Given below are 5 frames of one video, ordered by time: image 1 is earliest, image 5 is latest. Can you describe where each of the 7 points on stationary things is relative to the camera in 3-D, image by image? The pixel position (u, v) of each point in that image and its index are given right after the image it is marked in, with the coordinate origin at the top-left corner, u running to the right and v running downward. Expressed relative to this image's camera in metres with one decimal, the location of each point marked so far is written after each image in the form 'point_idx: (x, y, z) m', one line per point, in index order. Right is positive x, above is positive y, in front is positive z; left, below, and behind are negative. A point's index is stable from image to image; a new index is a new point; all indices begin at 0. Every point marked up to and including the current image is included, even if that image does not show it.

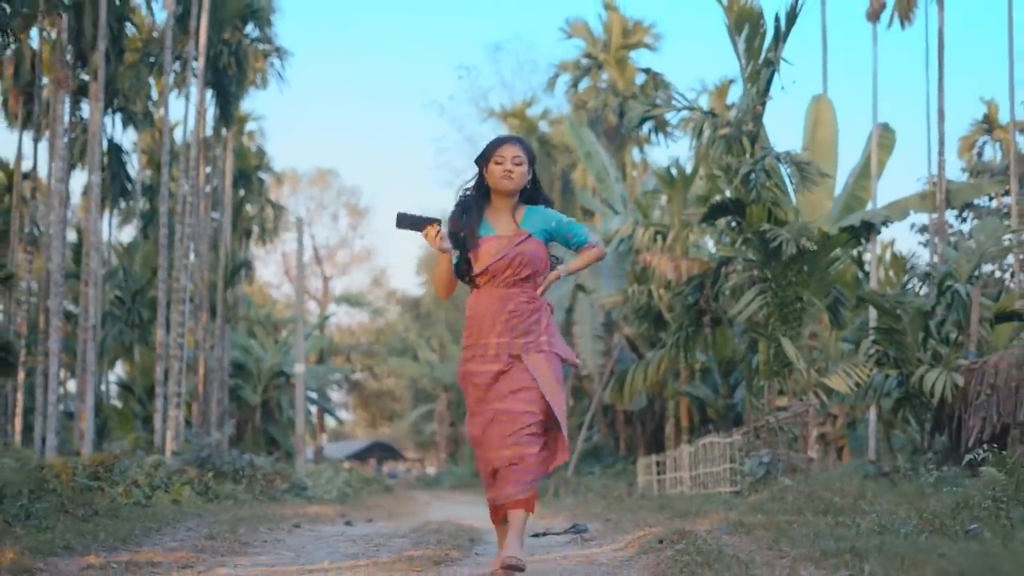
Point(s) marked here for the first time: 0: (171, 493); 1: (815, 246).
0: (-3.2, -1.9, +10.4) m
1: (+3.4, +0.4, +12.7) m
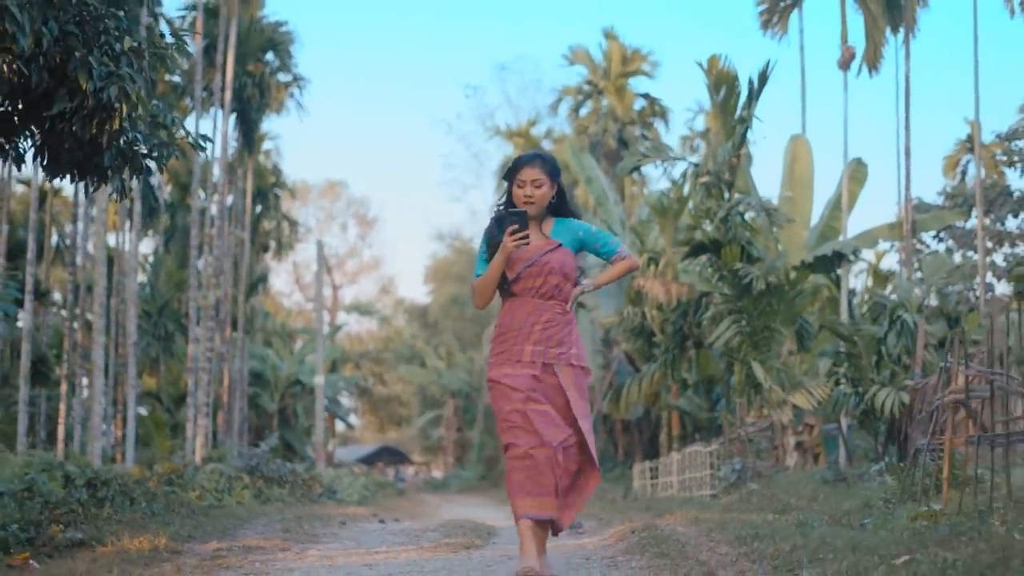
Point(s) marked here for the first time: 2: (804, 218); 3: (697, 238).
0: (-3.1, -2.3, +12.3) m
1: (+3.5, +0.1, +14.6) m
2: (+5.2, +1.3, +19.5) m
3: (+2.6, +0.7, +15.6) m
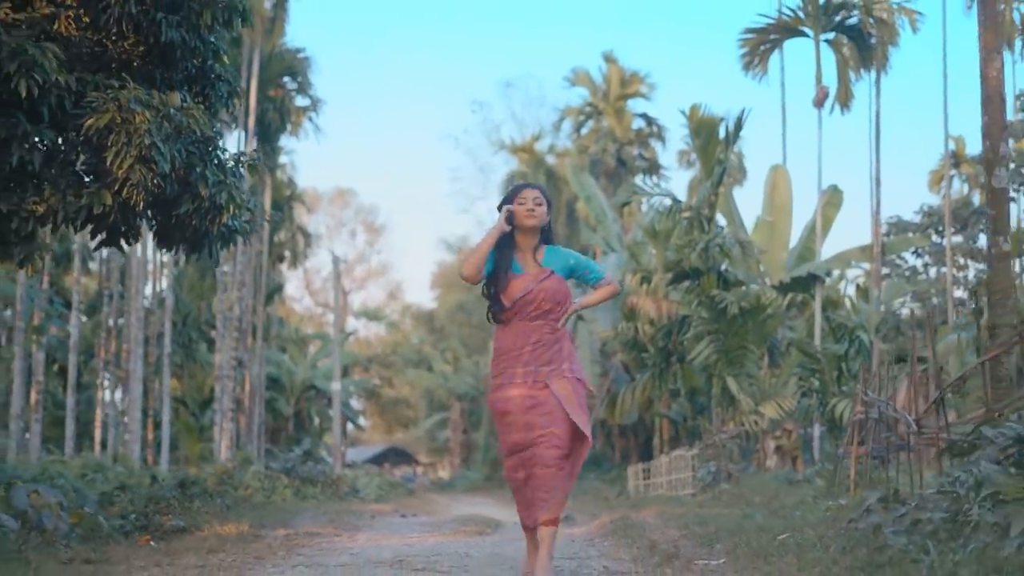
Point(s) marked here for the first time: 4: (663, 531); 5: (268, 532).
0: (-3.0, -2.6, +14.2) m
1: (+3.6, -0.3, +16.5) m
2: (+5.2, +0.9, +21.4) m
3: (+2.7, +0.3, +17.6) m
4: (+1.0, -1.7, +7.8) m
5: (-1.9, -1.9, +8.9) m
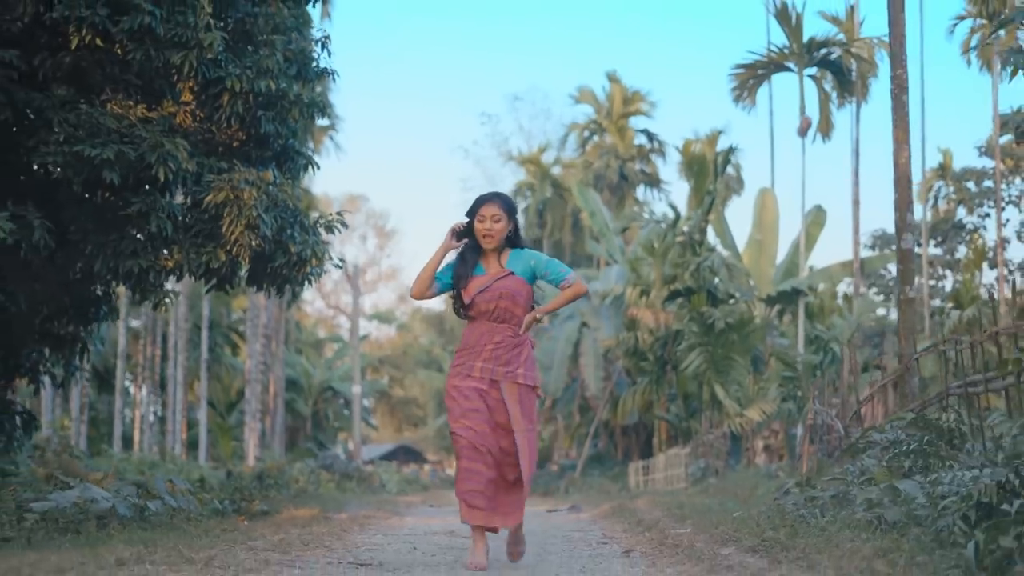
0: (-2.8, -2.9, +16.3) m
1: (+3.8, -0.6, +18.6) m
2: (+5.5, +0.6, +23.5) m
3: (+2.9, +0.1, +19.7) m
4: (+1.2, -2.0, +9.9) m
5: (-1.8, -2.2, +11.0) m
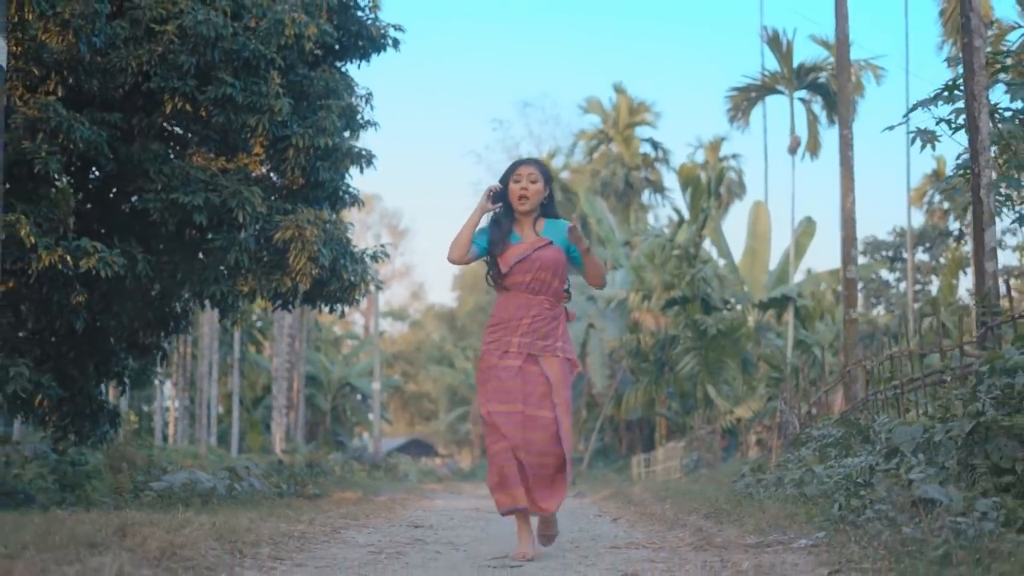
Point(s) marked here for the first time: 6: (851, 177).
0: (-2.6, -3.1, +18.3) m
1: (+4.0, -0.7, +20.5) m
2: (+5.7, +0.5, +25.4) m
3: (+3.1, -0.1, +21.6) m
4: (+1.4, -2.2, +11.9) m
5: (-1.6, -2.4, +13.0) m
6: (+3.4, +1.1, +11.1) m
